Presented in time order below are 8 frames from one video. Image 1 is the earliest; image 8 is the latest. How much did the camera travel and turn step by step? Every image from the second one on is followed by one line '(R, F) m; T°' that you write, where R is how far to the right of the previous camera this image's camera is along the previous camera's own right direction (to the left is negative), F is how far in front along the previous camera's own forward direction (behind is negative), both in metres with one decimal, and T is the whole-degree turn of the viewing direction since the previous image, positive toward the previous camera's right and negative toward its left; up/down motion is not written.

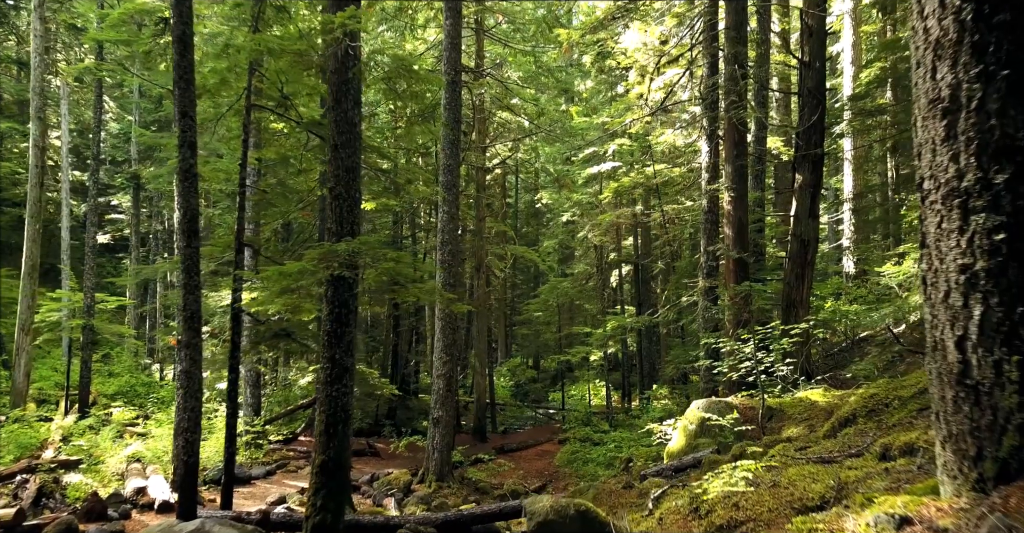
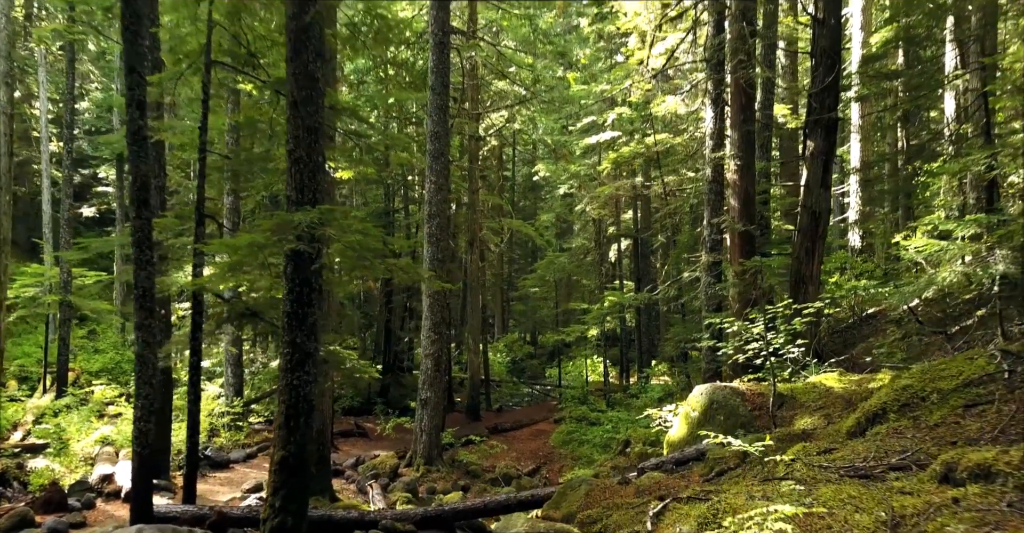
(+0.2, +1.0) m; 0°
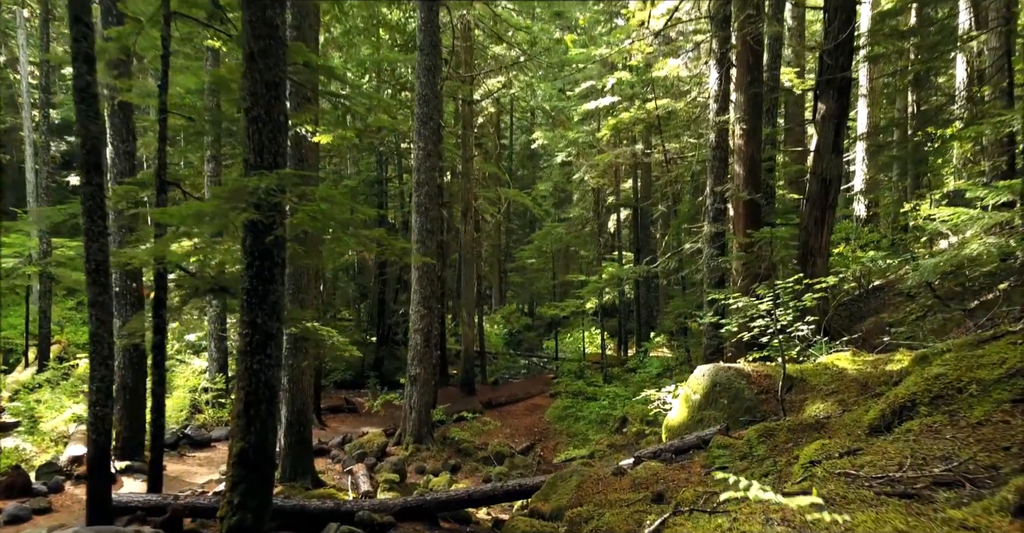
(+0.1, +0.8) m; 0°
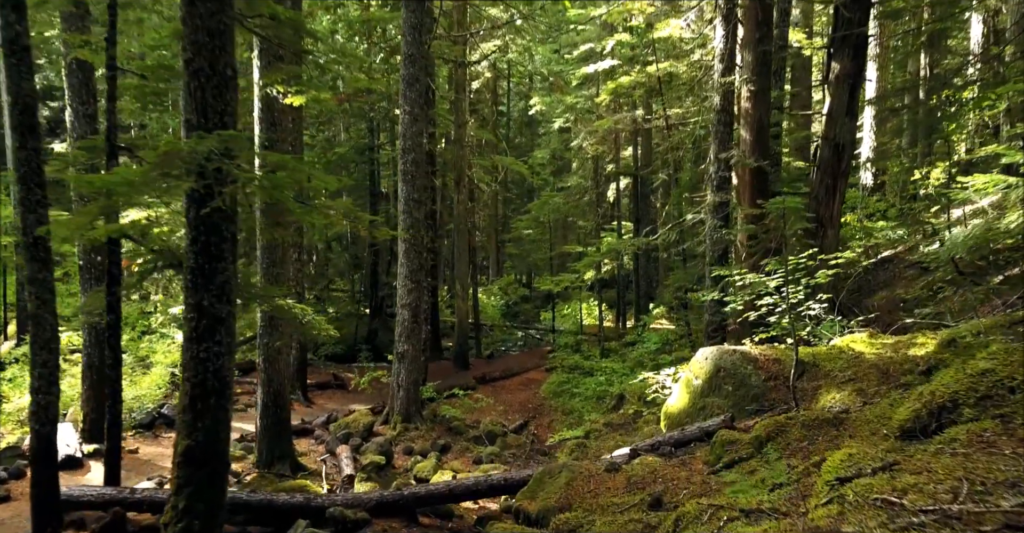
(+0.1, +0.8) m; 0°
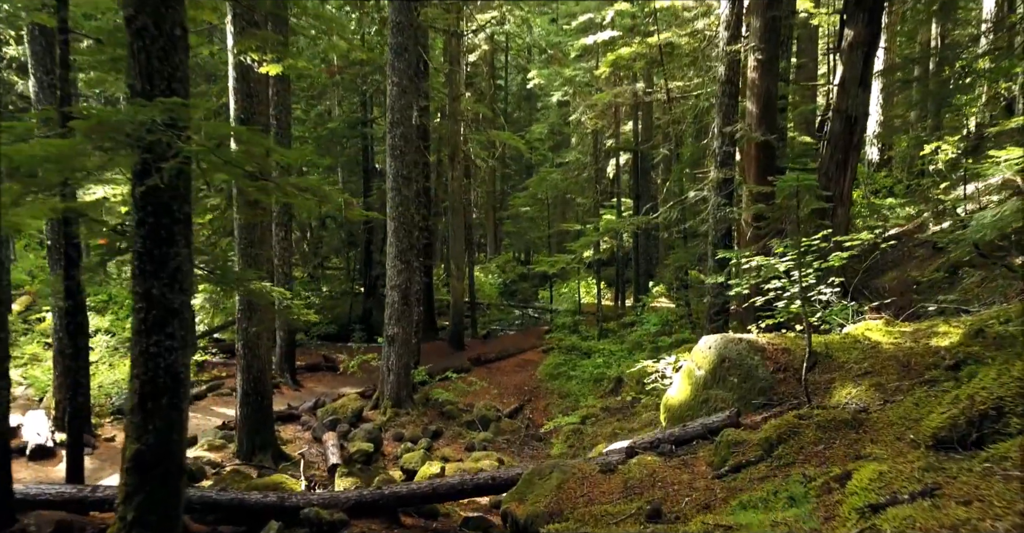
(+0.1, +0.6) m; 0°
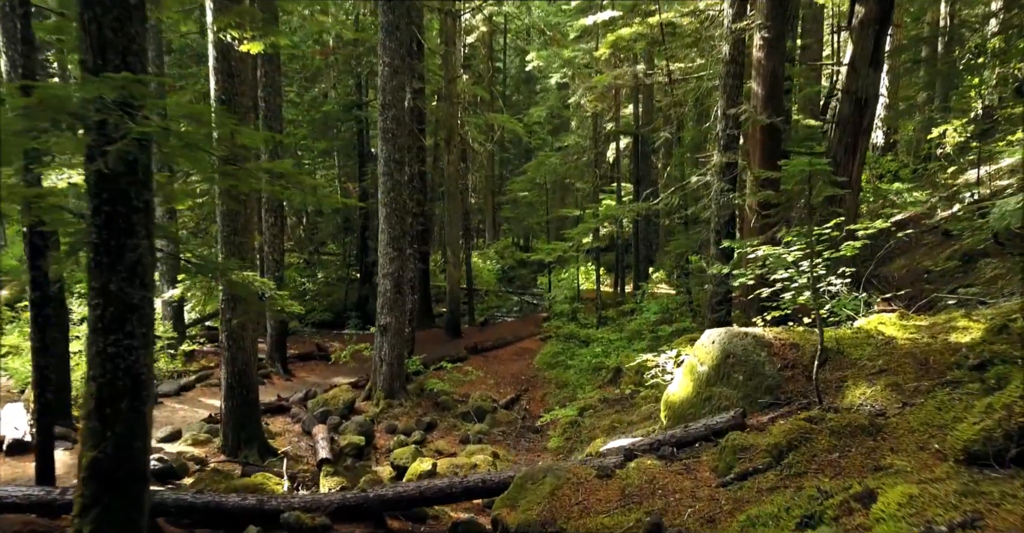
(+0.1, +0.5) m; 0°
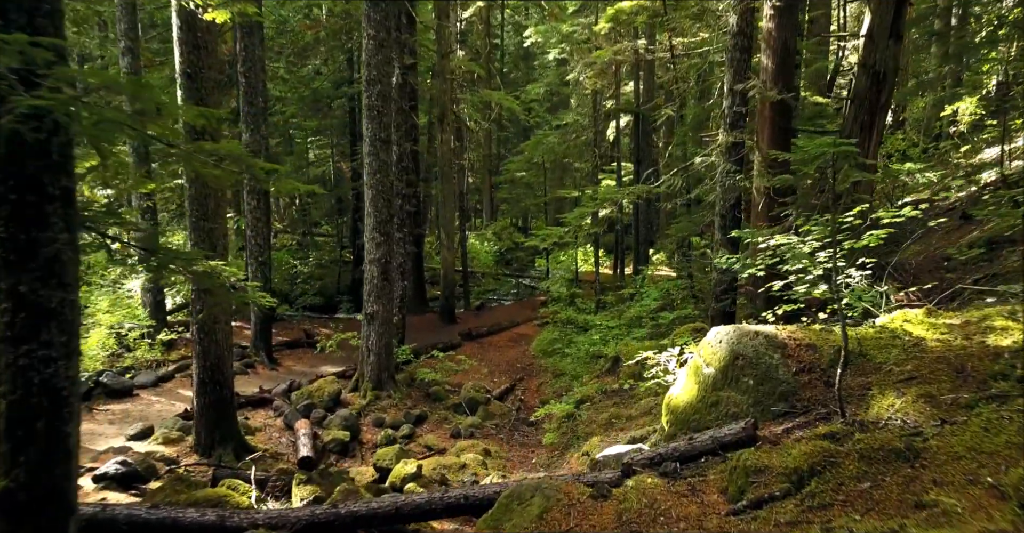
(+0.1, +0.7) m; 0°
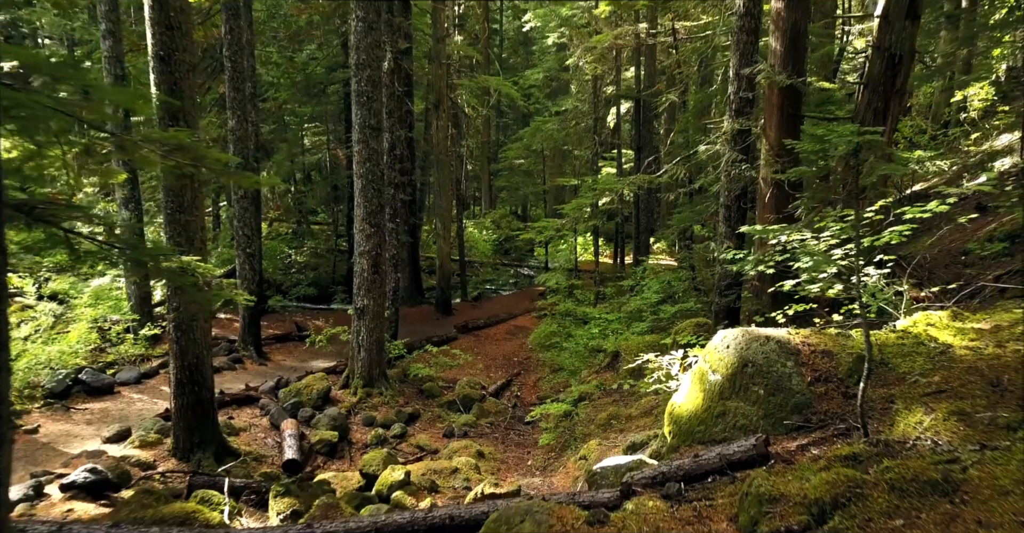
(+0.1, +0.5) m; 0°
